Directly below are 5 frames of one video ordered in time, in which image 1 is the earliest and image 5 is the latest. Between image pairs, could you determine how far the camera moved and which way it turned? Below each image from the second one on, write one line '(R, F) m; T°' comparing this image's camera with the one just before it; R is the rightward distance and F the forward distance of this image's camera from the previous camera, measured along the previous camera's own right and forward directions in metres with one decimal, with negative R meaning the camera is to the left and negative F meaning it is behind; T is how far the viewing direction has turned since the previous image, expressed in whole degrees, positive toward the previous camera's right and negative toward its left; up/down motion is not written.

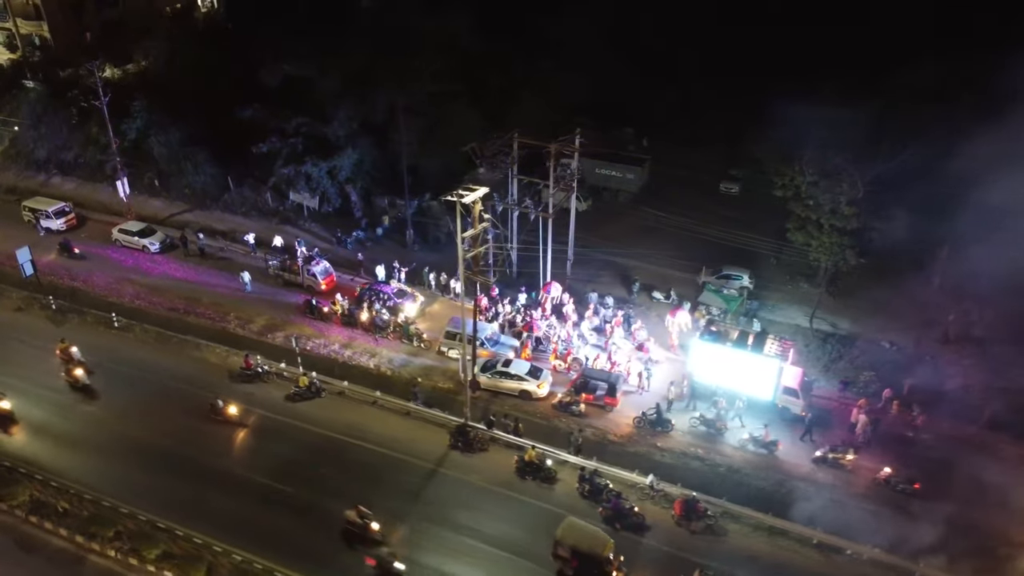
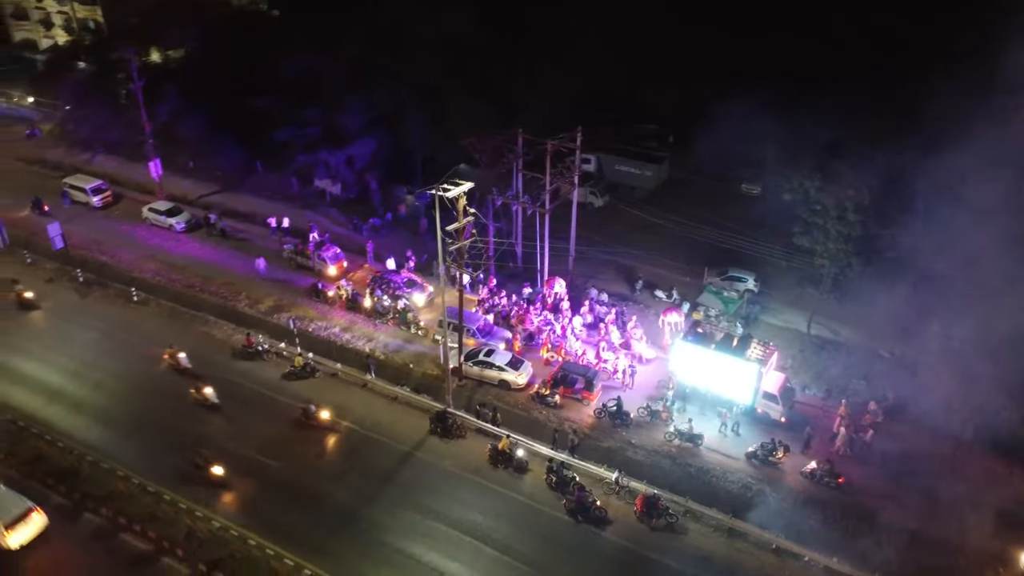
(+1.9, -0.4) m; -3°
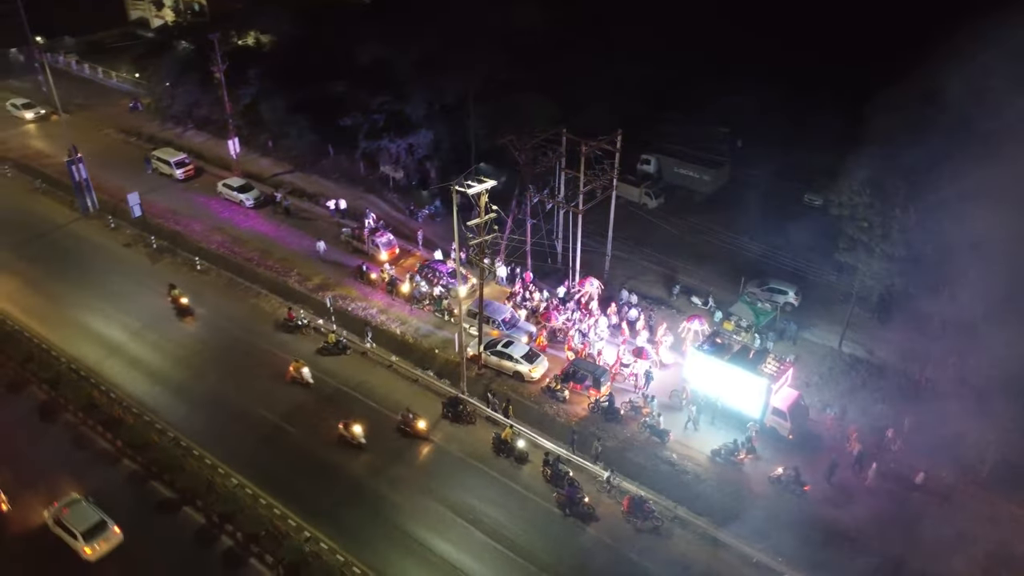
(+2.0, -0.5) m; -6°
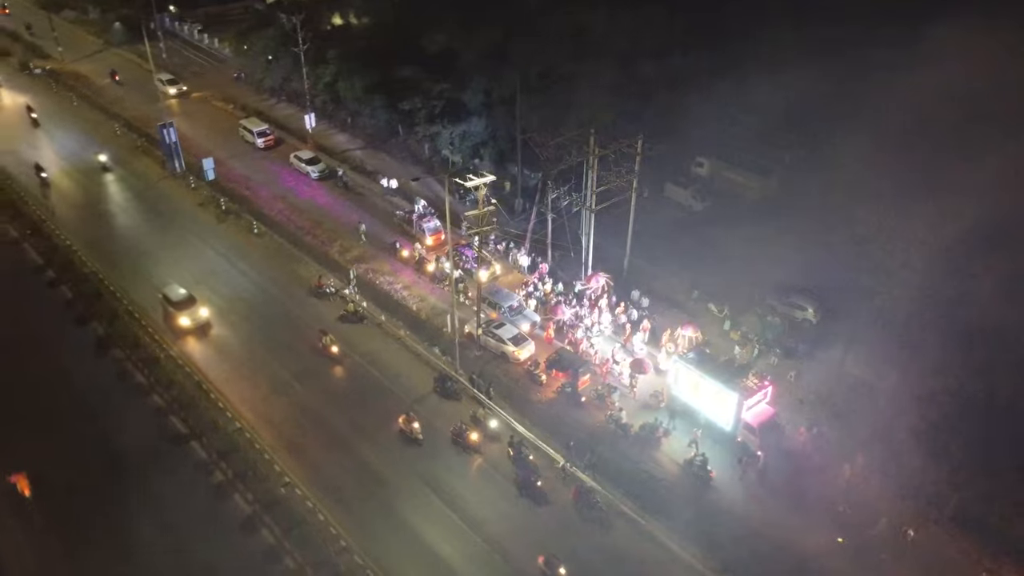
(+3.5, -1.0) m; -8°
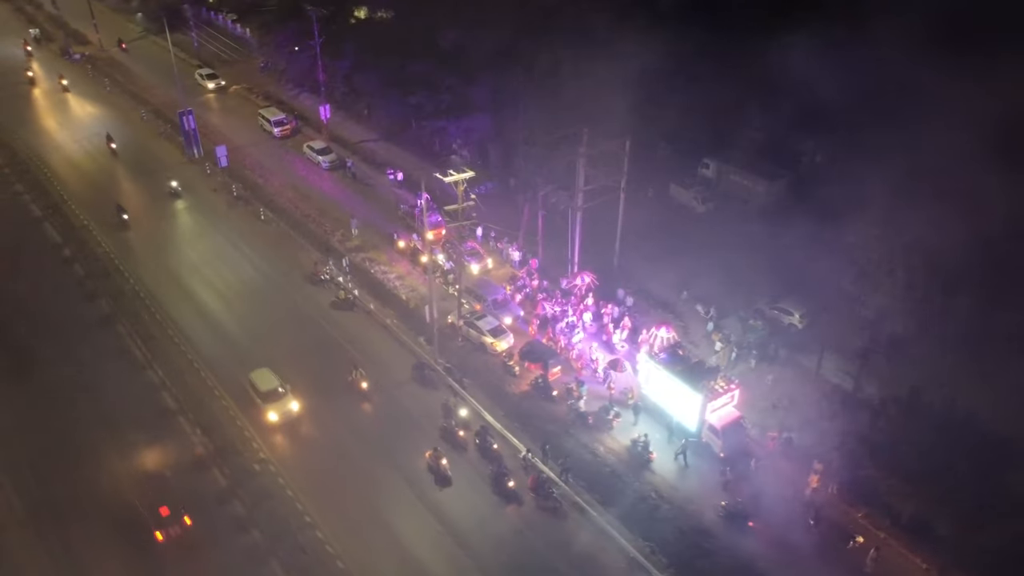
(+1.9, -0.6) m; -2°
